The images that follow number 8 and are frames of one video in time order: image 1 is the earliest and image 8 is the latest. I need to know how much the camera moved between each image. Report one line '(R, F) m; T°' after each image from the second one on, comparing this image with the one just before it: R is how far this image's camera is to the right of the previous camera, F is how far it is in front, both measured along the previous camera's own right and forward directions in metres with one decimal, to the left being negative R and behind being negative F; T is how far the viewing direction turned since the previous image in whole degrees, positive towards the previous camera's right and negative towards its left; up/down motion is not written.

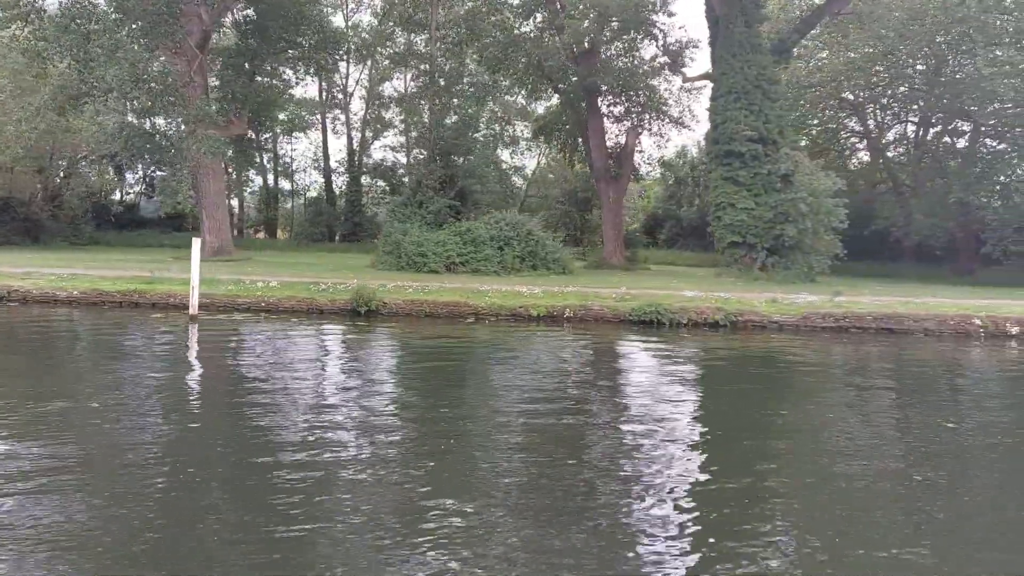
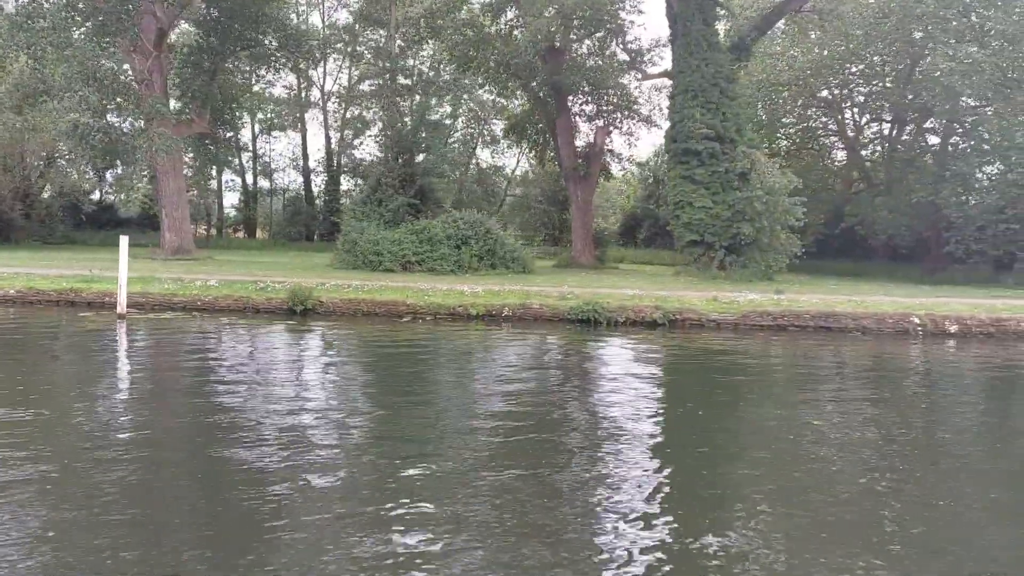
(+1.3, +0.1) m; 0°
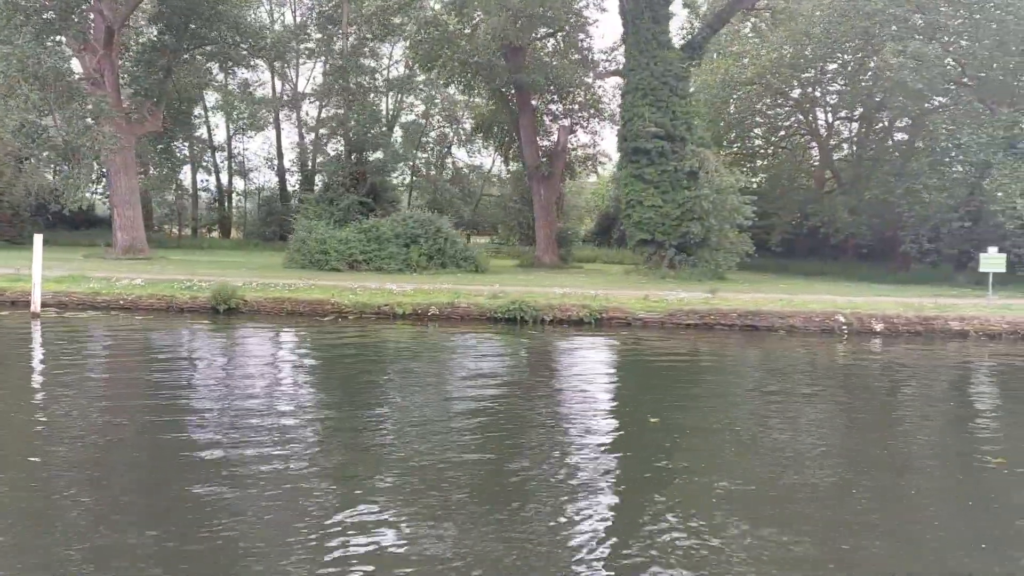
(+1.5, +0.1) m; 0°
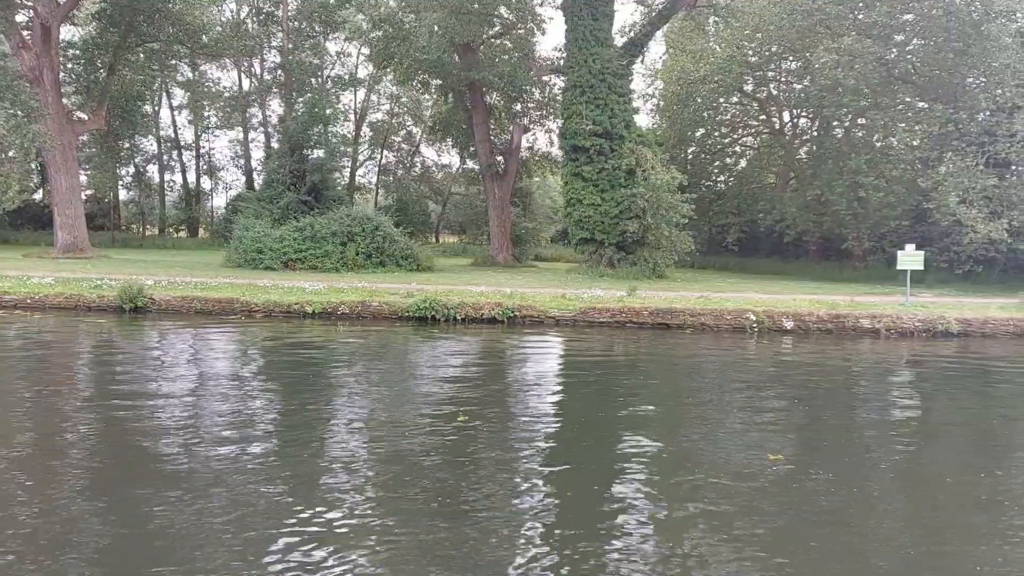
(+1.7, +0.2) m; 0°
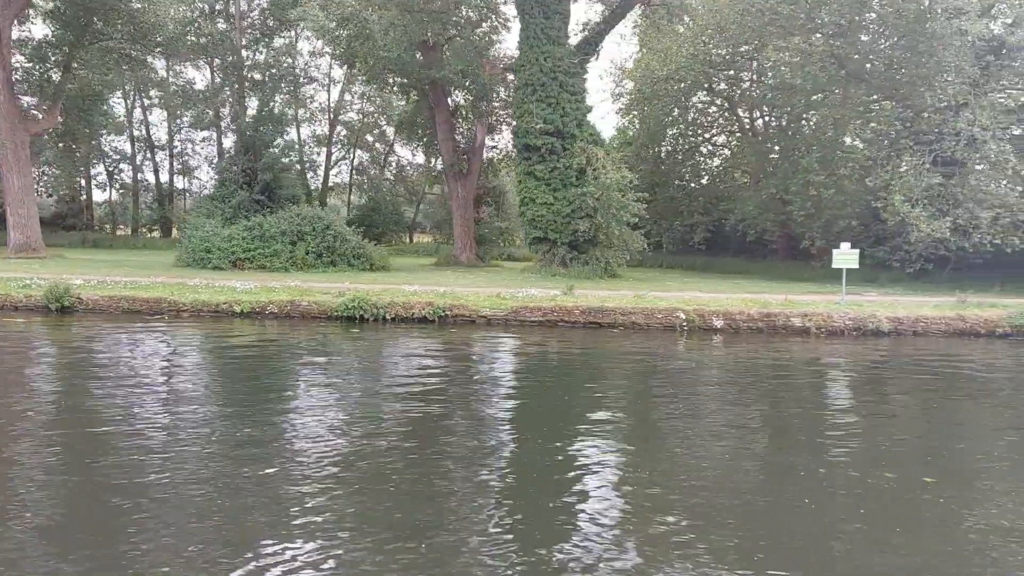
(+1.3, +0.1) m; 0°
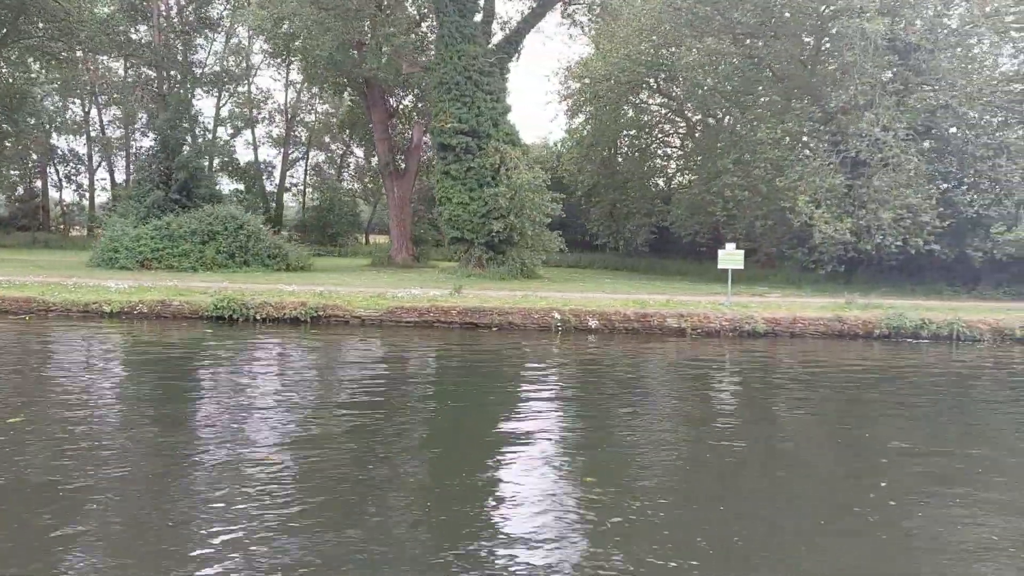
(+2.3, +0.3) m; 0°
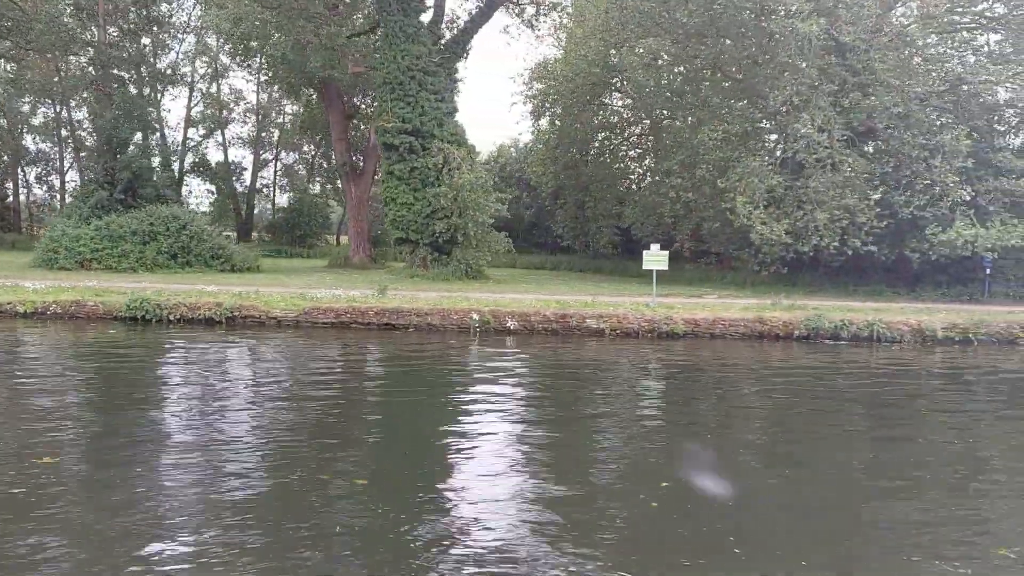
(+1.5, +0.2) m; 0°
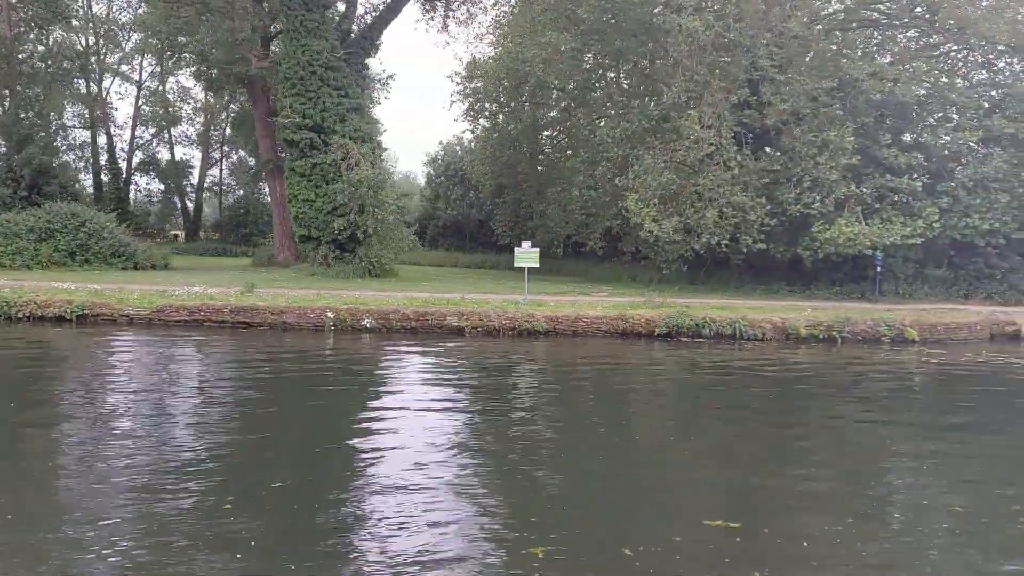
(+2.5, +0.3) m; +1°
